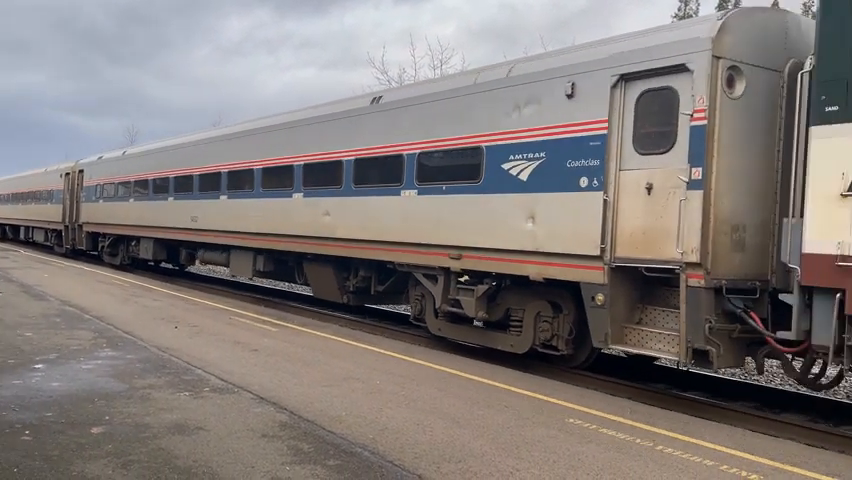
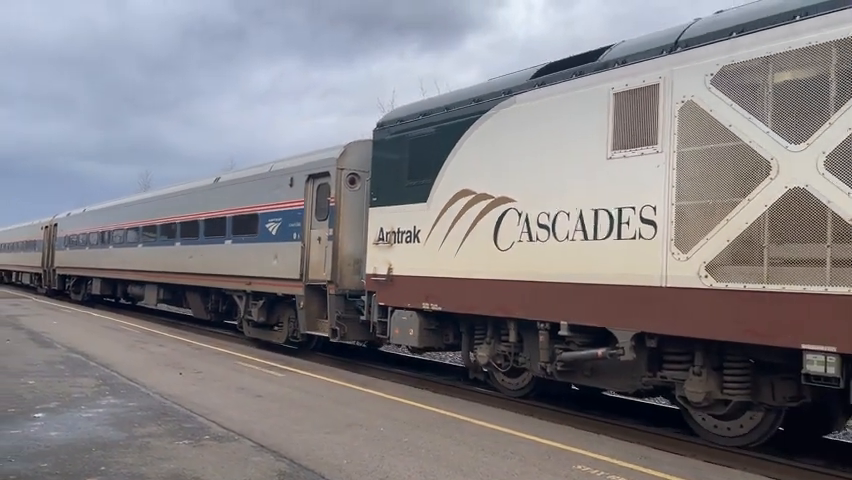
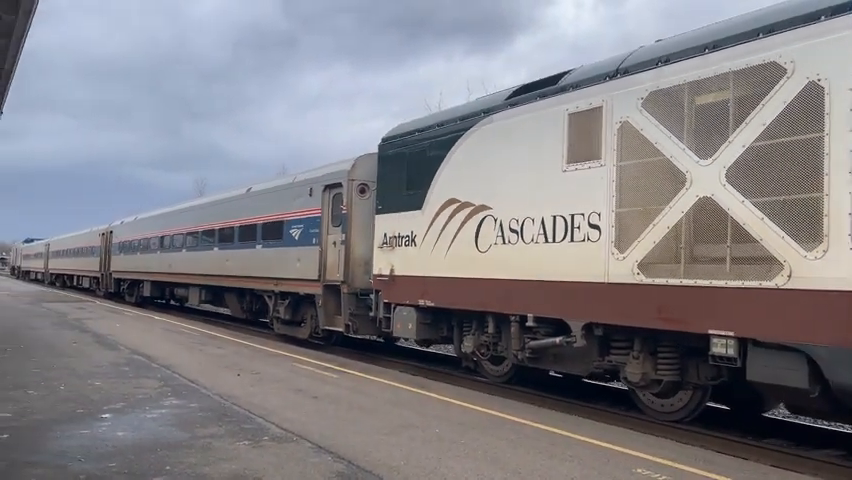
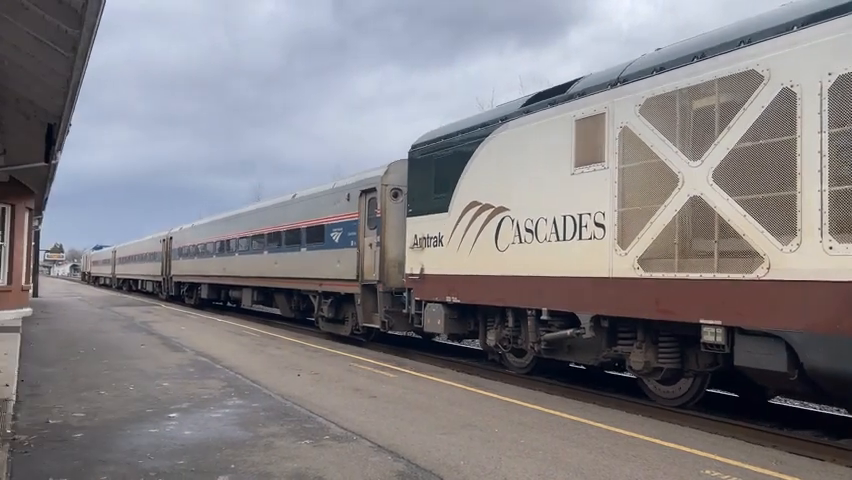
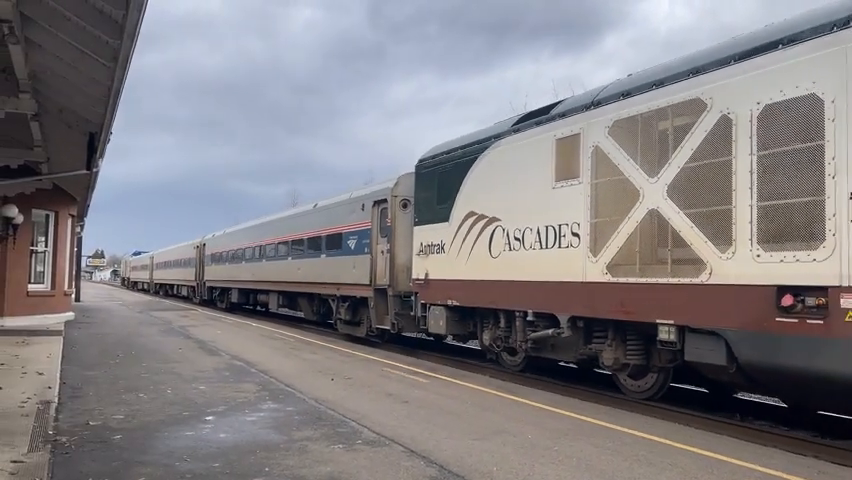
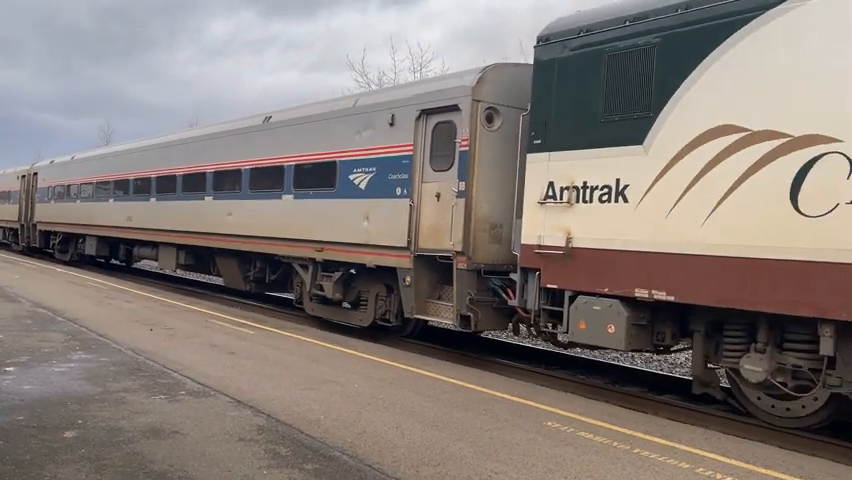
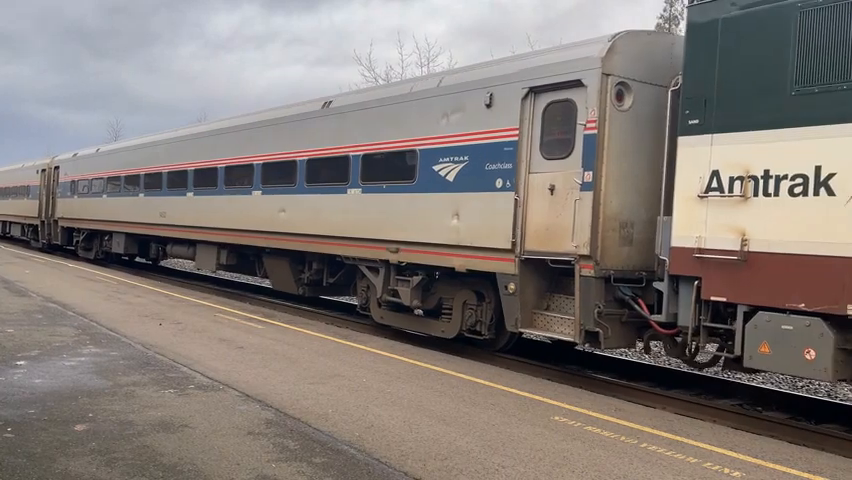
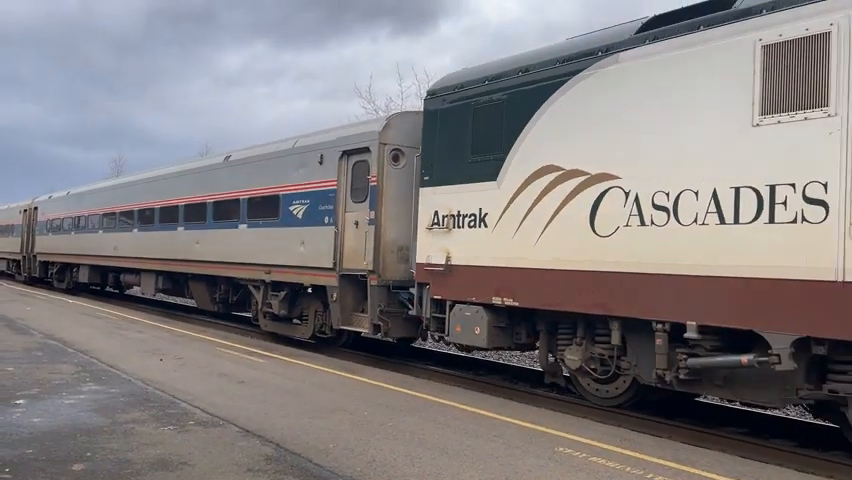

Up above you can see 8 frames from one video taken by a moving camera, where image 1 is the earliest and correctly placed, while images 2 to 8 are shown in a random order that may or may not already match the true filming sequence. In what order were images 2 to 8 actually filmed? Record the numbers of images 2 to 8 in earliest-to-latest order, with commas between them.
7, 6, 8, 2, 3, 4, 5
